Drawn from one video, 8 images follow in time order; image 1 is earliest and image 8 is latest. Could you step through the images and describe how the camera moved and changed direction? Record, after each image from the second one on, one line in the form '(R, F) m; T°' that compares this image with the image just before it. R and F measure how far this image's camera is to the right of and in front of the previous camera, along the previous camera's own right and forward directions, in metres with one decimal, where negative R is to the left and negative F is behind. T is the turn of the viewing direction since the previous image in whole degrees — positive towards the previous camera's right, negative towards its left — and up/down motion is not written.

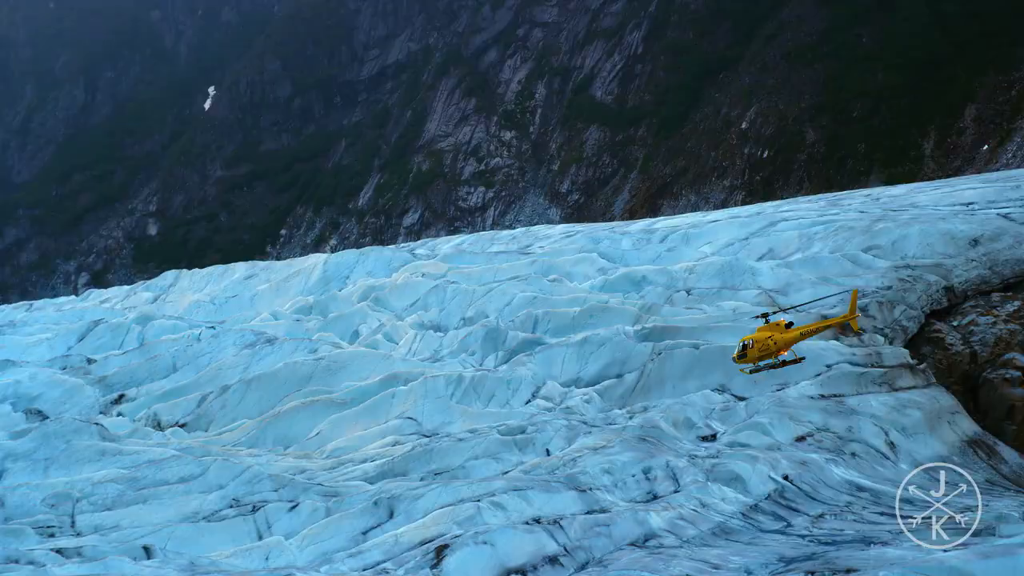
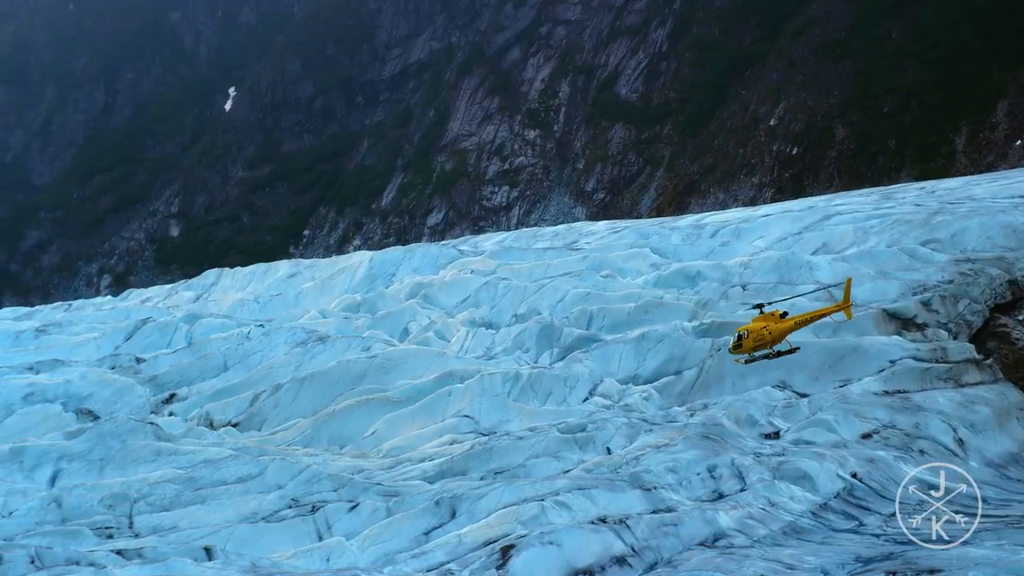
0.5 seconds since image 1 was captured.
(-0.8, +0.4) m; -1°
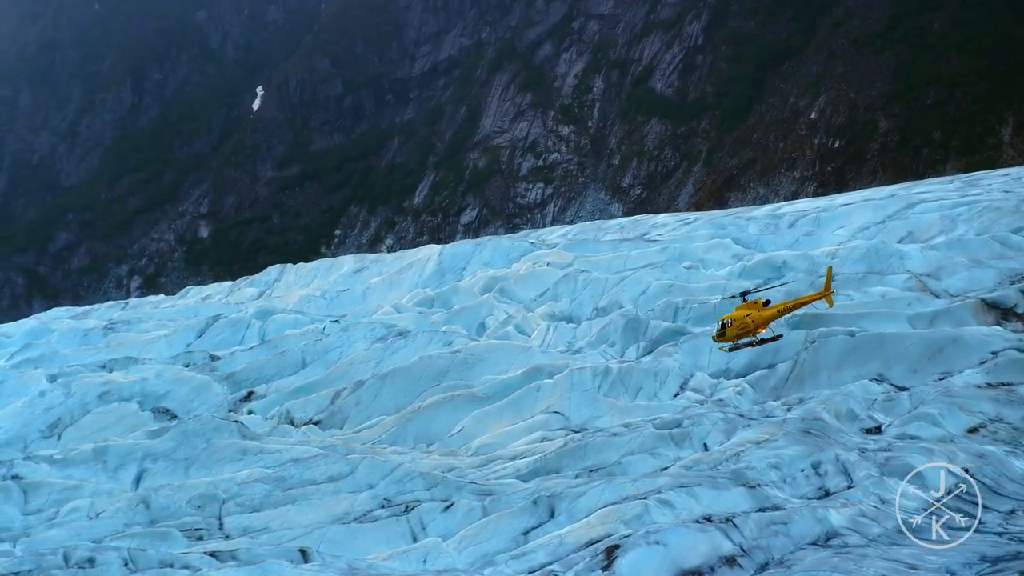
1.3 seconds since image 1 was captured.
(-1.3, +0.6) m; -1°
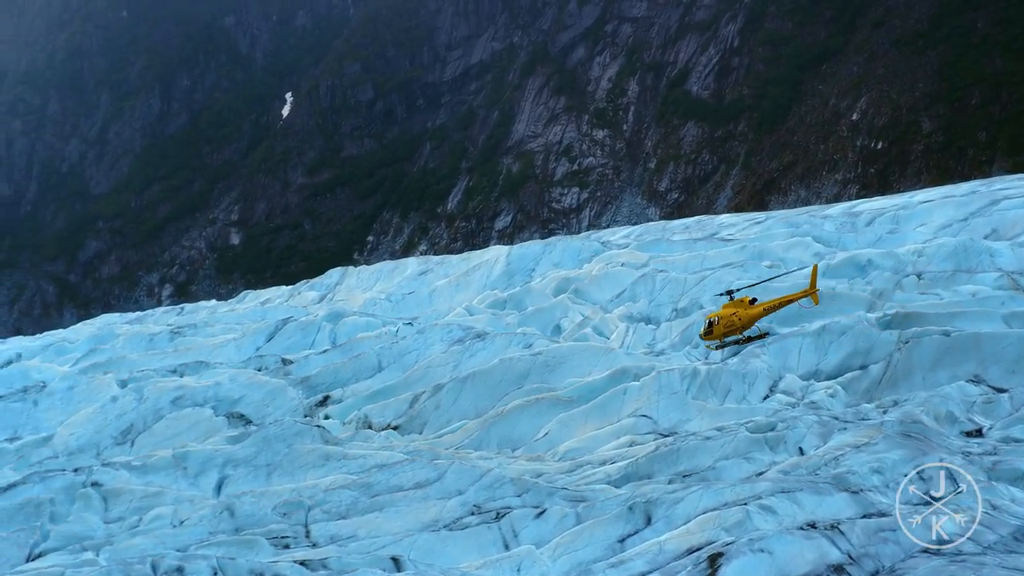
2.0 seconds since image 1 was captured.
(-1.2, +0.5) m; -1°
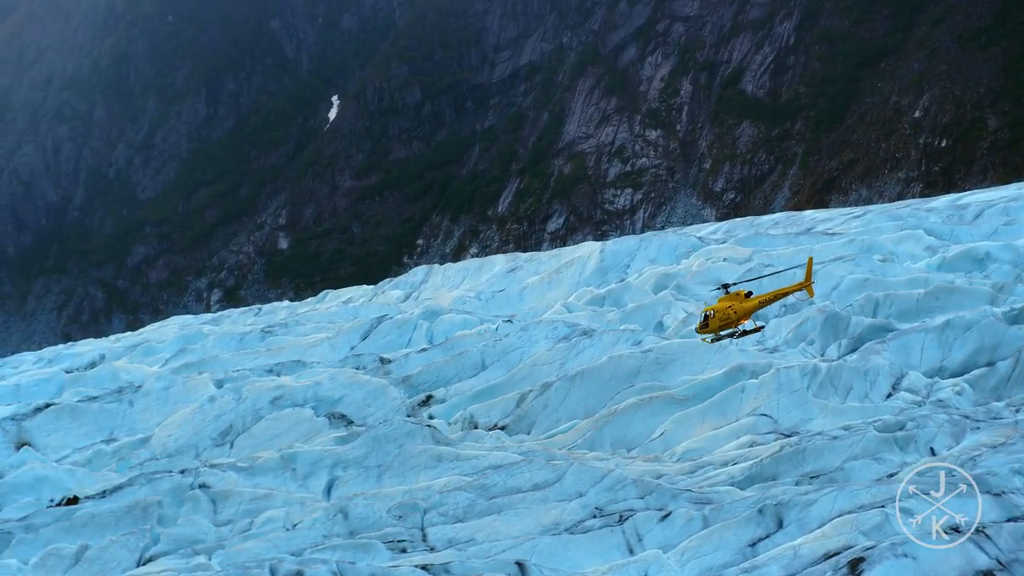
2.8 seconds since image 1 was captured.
(-1.3, +0.6) m; -1°
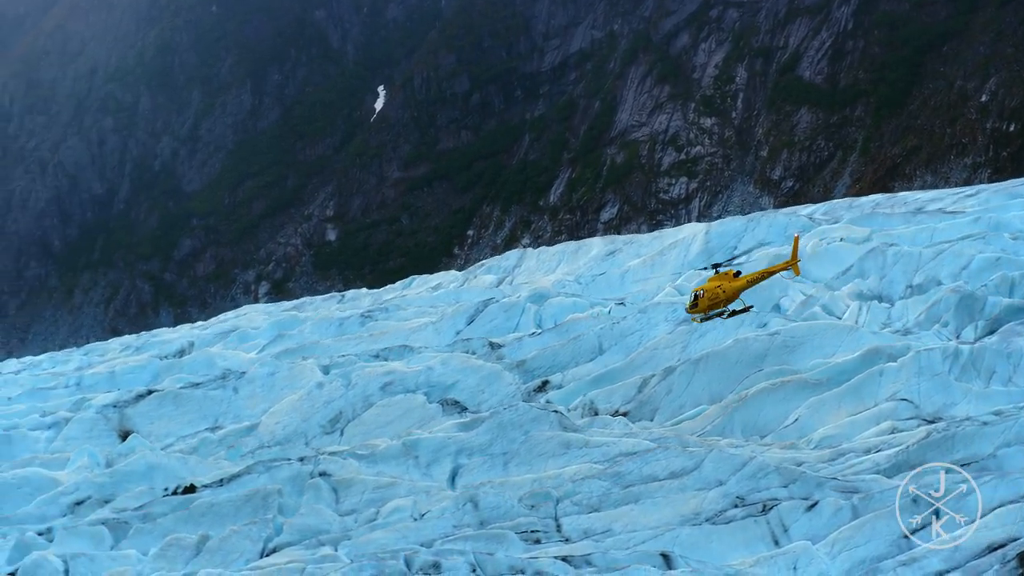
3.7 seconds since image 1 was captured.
(-1.5, +0.8) m; -1°
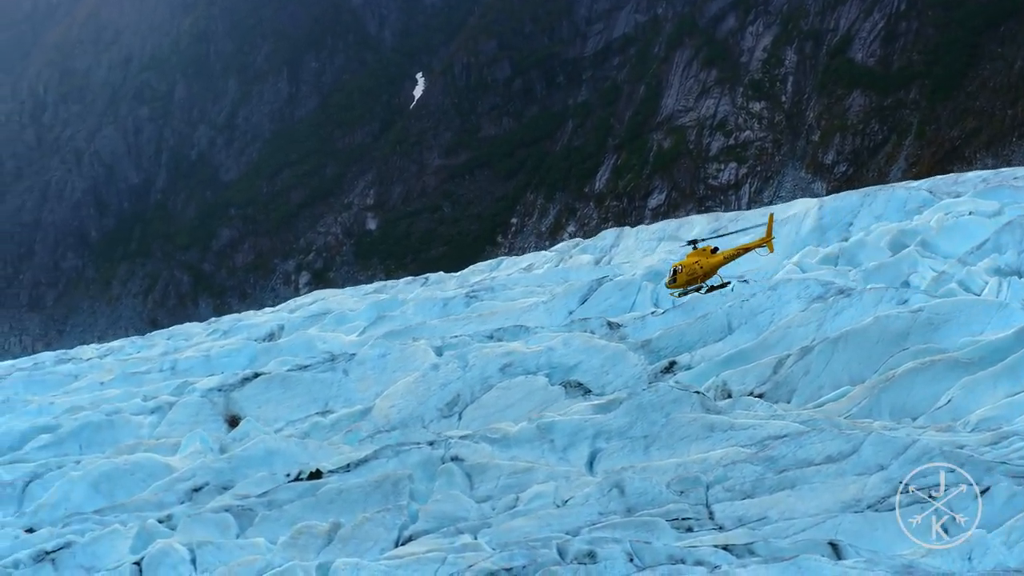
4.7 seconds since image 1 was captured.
(-1.7, +0.9) m; -1°
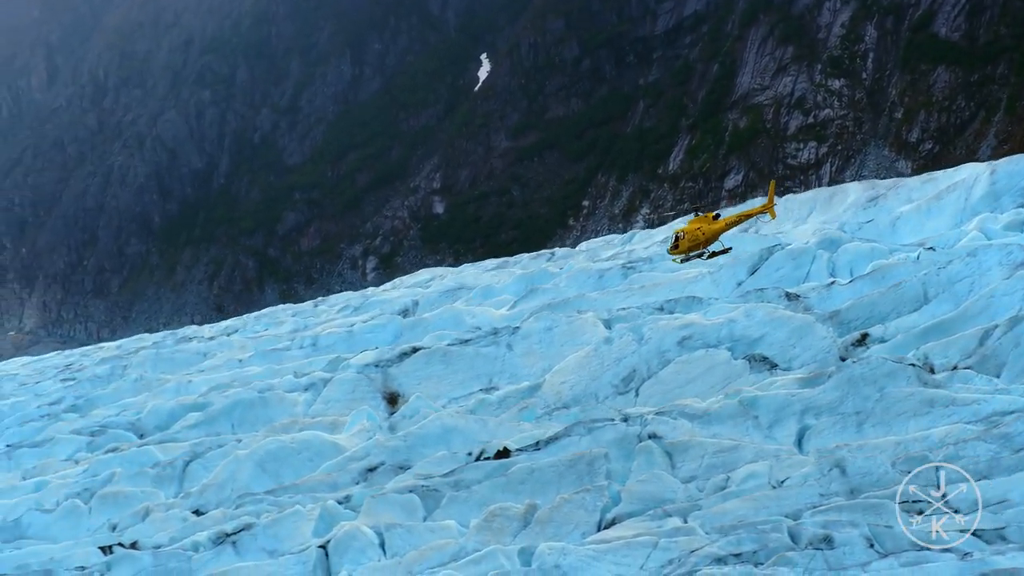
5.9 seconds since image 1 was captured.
(-2.0, +1.1) m; -2°
